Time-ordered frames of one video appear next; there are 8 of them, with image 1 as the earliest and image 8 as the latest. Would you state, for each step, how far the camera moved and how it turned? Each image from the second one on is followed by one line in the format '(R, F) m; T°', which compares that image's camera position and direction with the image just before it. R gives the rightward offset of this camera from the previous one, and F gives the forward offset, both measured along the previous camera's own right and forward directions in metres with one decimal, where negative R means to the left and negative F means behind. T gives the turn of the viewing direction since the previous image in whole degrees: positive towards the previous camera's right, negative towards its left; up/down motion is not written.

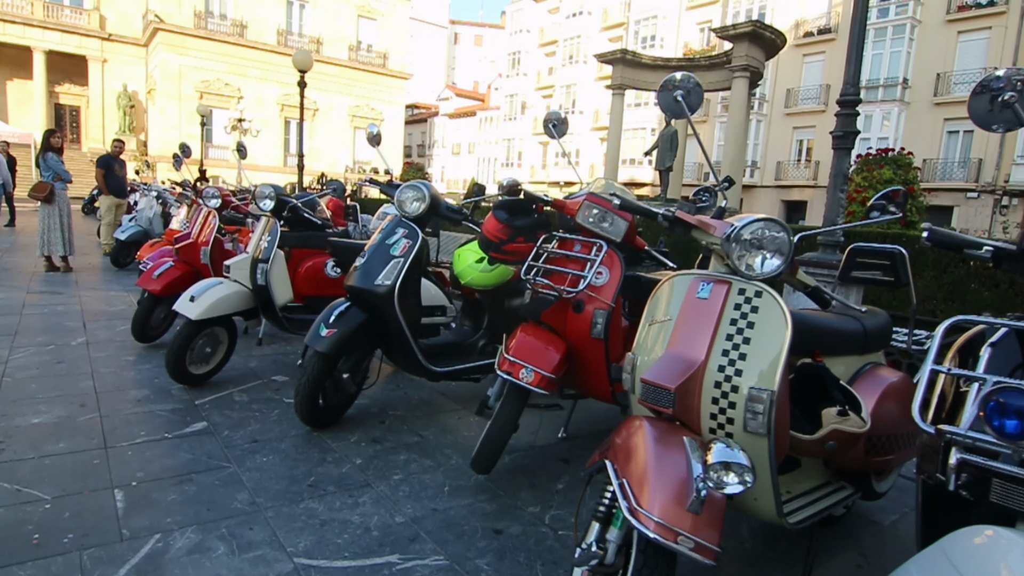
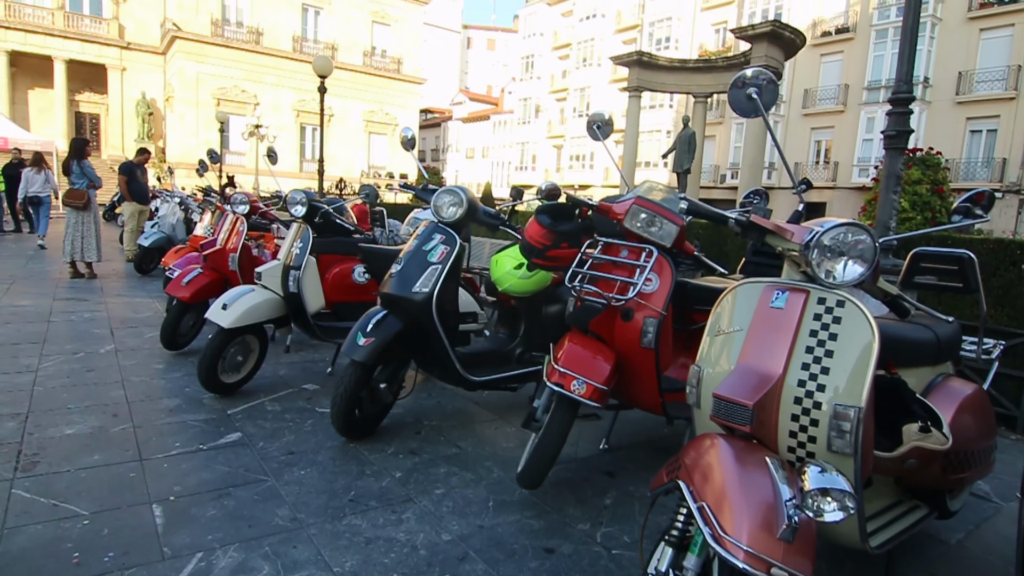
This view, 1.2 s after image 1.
(-0.2, +0.1) m; -1°
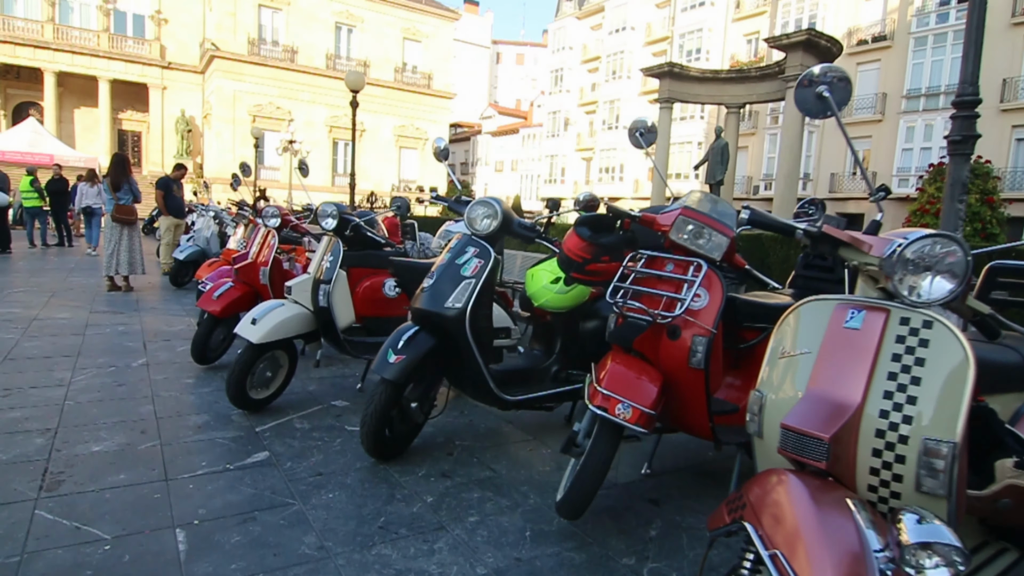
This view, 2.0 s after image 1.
(0.0, +0.2) m; -3°
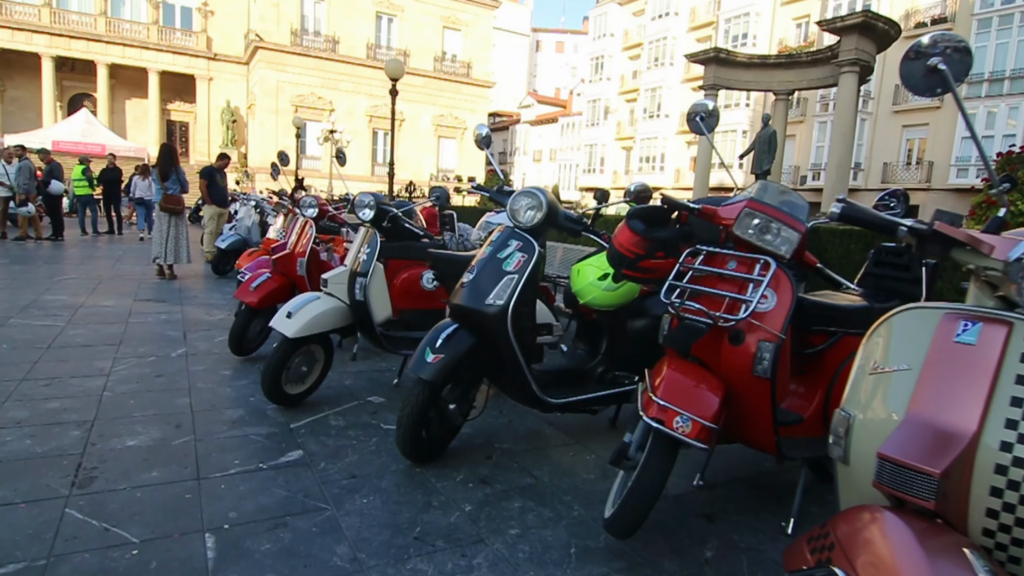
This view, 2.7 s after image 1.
(0.0, +0.2) m; -3°
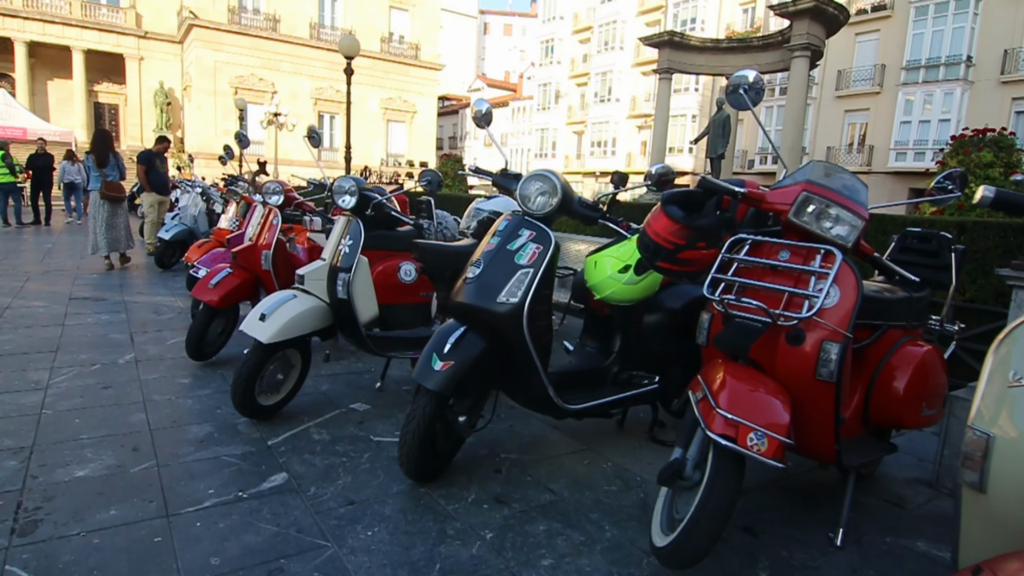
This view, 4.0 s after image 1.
(-0.3, +0.4) m; +5°
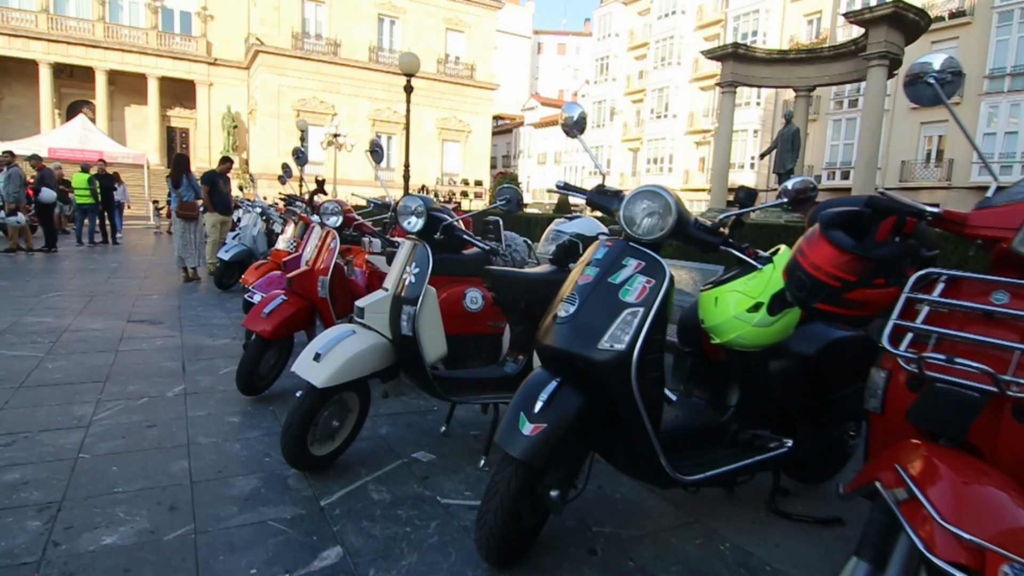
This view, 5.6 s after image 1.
(-0.2, +0.5) m; -5°
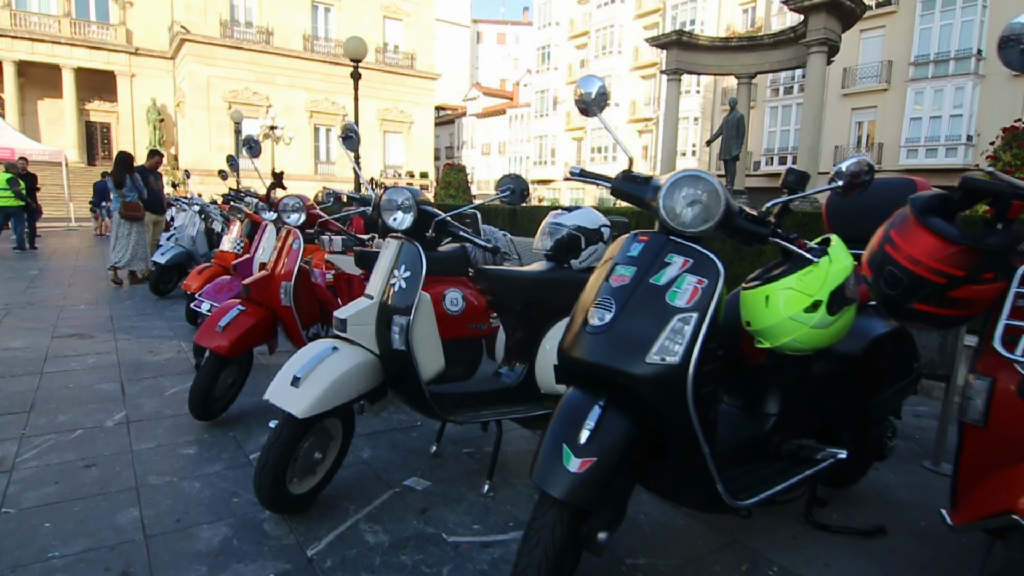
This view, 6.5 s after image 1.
(-0.3, +0.4) m; +5°
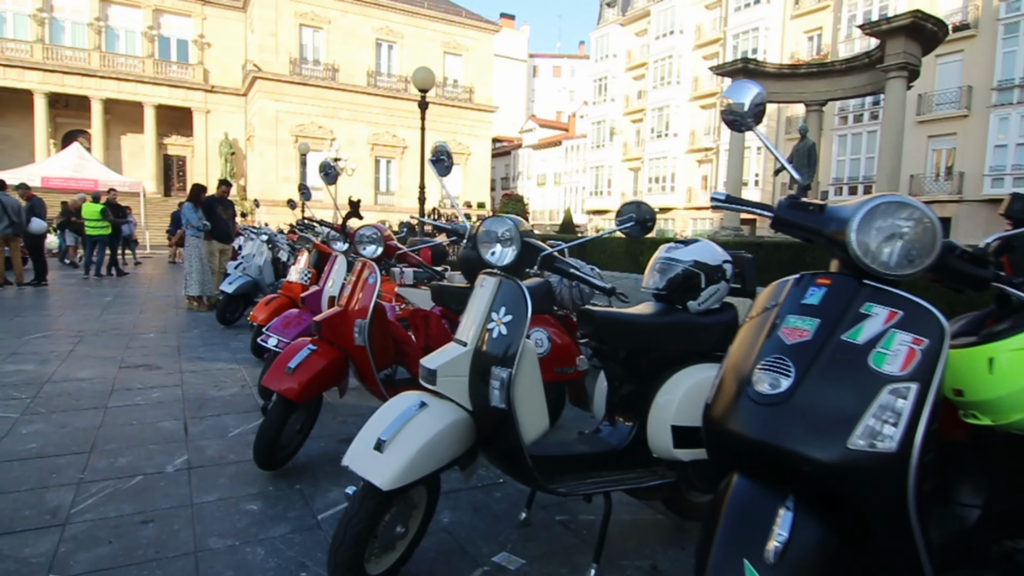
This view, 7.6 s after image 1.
(-0.3, +0.4) m; -5°
